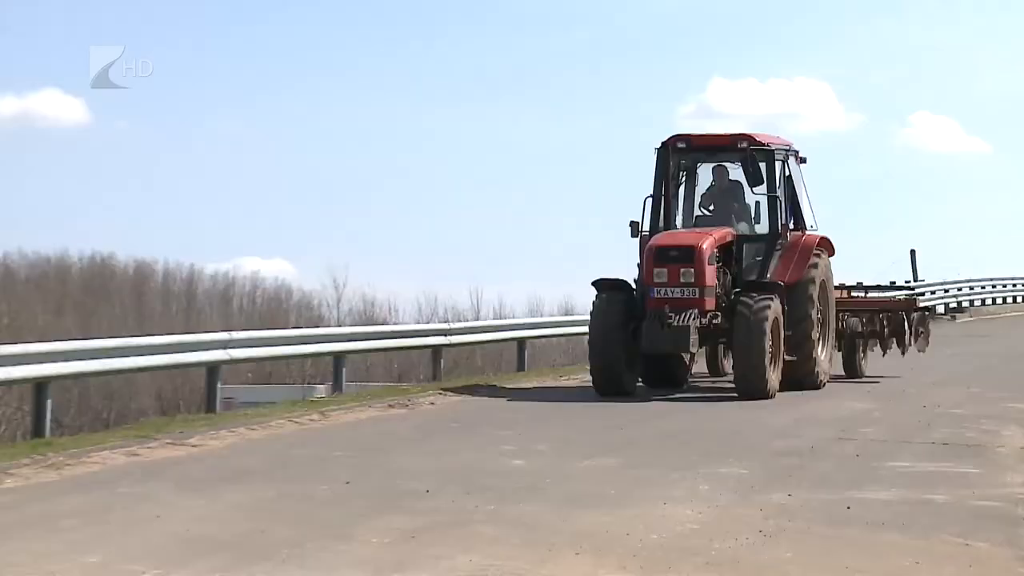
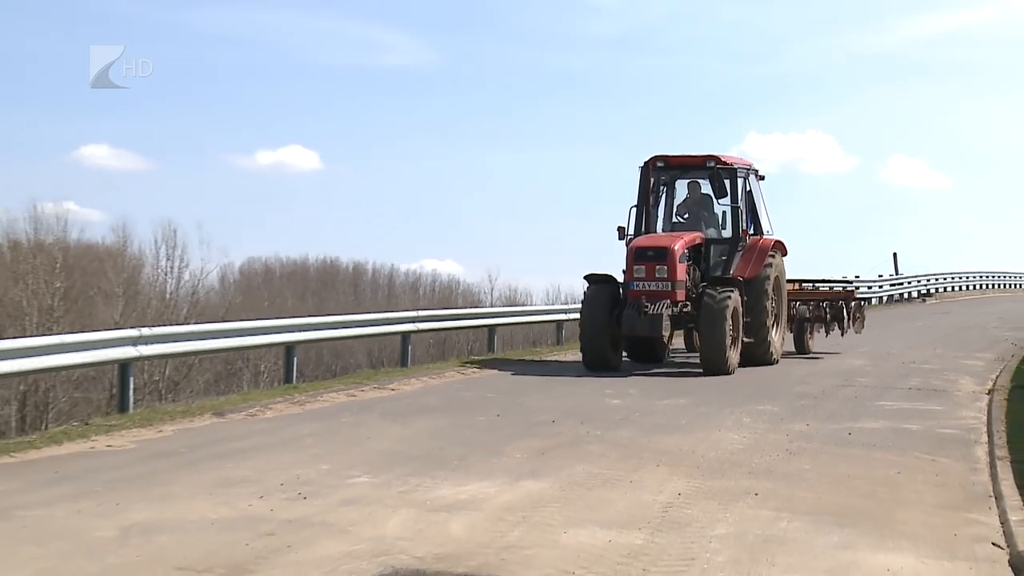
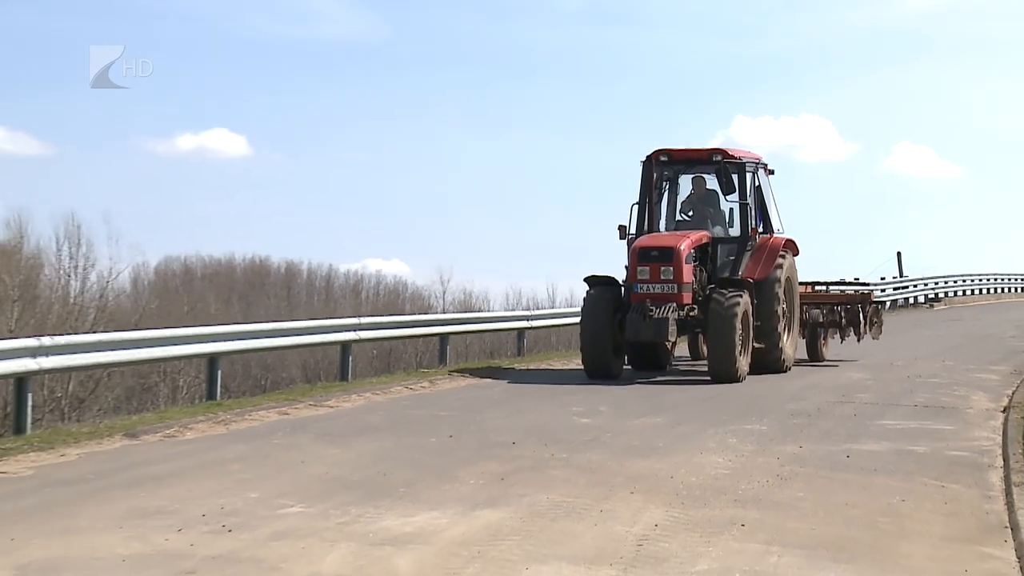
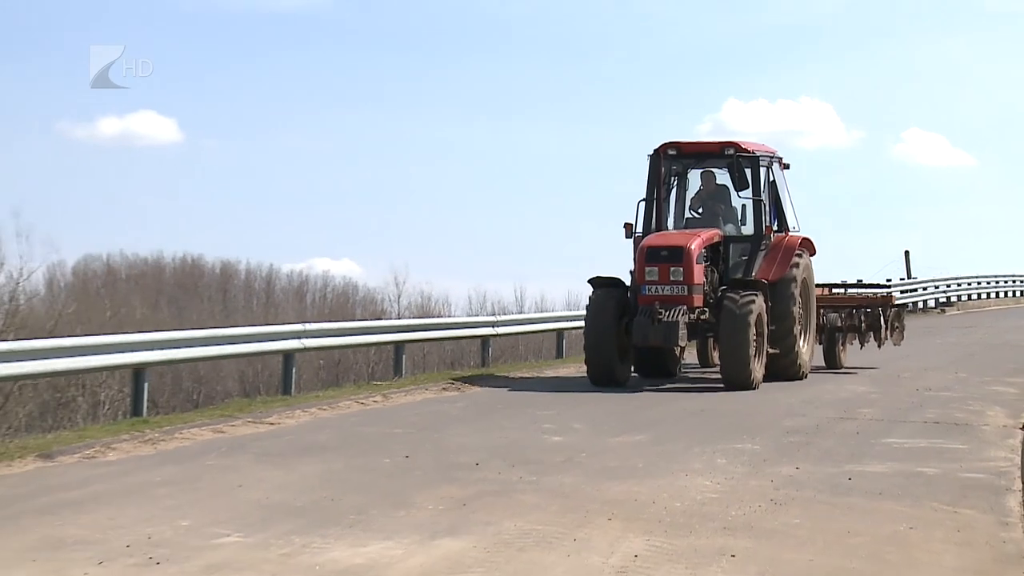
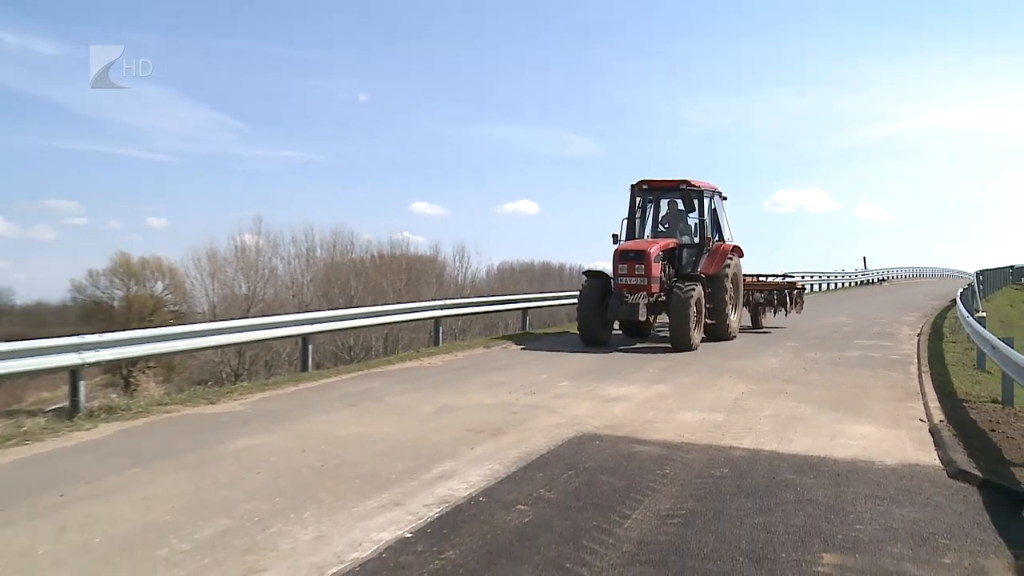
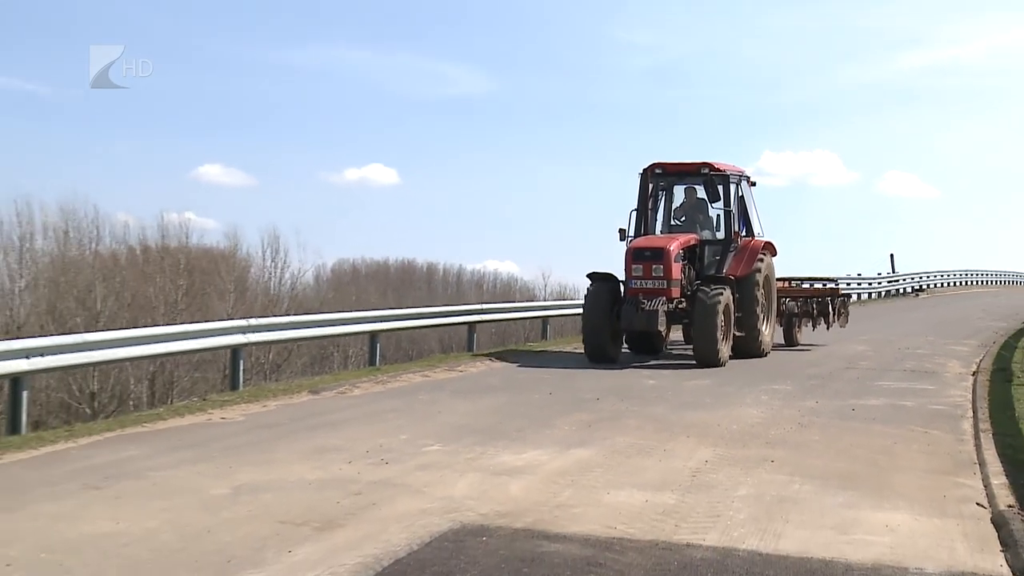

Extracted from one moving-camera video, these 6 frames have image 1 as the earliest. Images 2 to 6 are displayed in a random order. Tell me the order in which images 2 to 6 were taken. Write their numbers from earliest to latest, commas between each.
4, 3, 2, 6, 5
